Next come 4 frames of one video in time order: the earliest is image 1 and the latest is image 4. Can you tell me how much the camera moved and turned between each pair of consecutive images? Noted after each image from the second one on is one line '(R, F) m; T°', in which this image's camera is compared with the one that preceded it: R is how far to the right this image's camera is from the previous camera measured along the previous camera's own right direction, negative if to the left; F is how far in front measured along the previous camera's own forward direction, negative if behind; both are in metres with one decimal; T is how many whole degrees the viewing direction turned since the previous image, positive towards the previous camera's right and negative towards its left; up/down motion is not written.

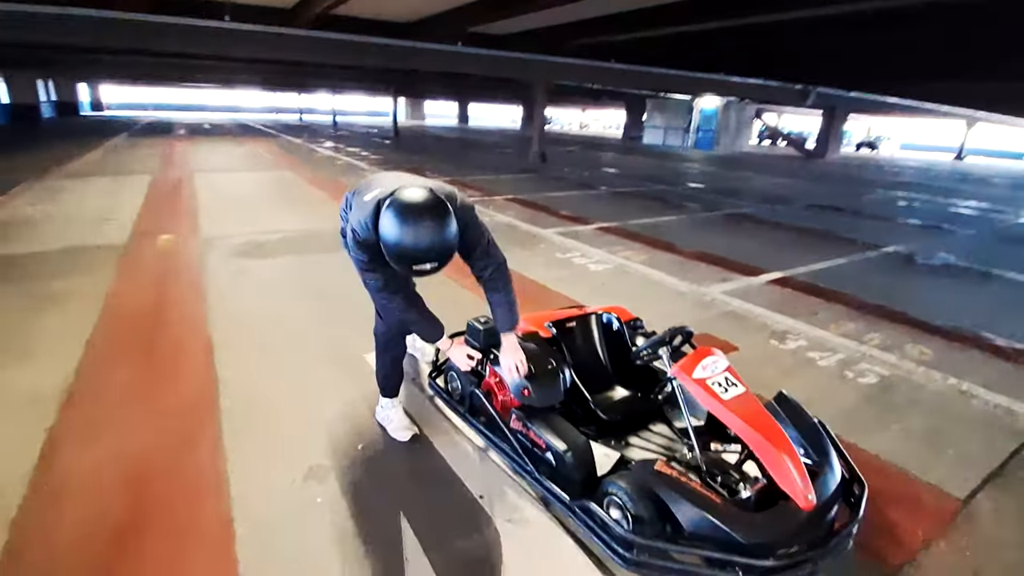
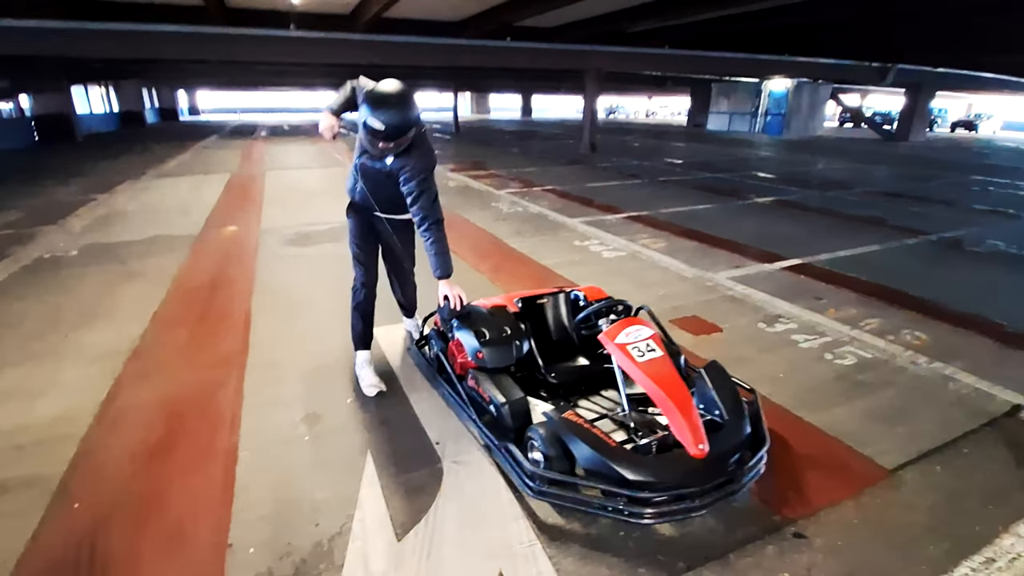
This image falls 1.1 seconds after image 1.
(+0.5, -0.2) m; -7°
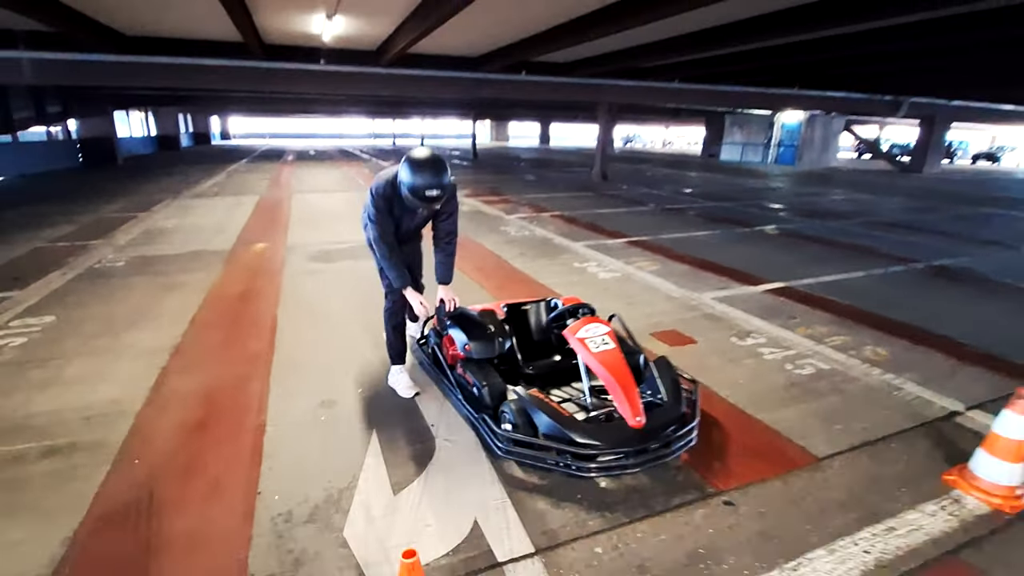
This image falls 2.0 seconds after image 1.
(+0.1, -0.4) m; -2°
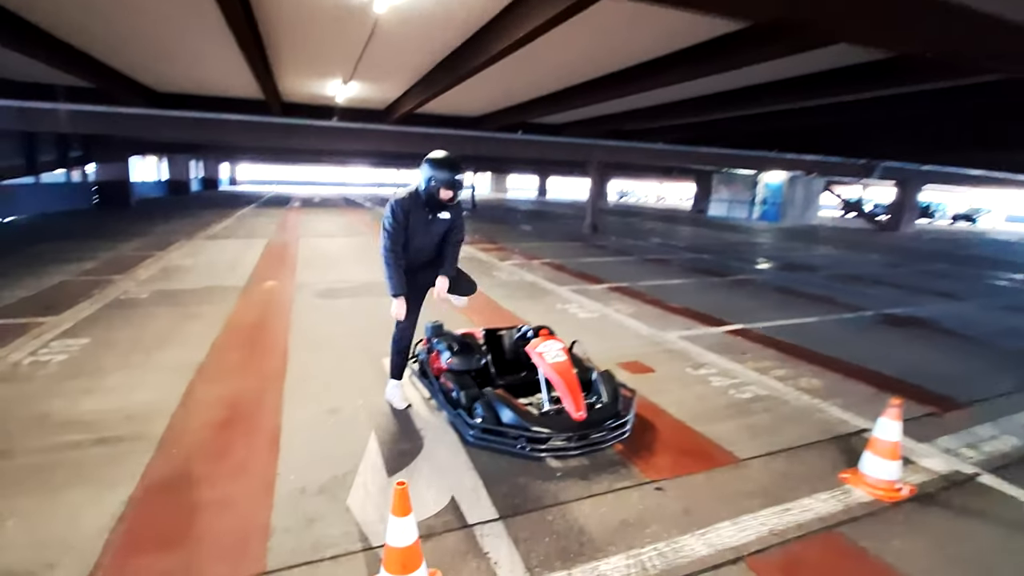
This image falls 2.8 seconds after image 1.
(+0.1, -0.5) m; 0°
